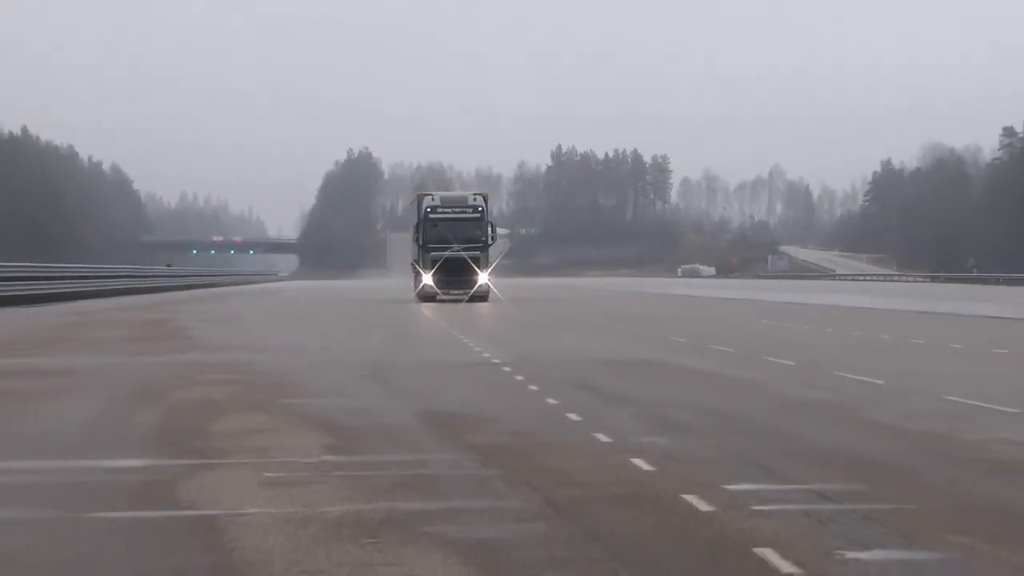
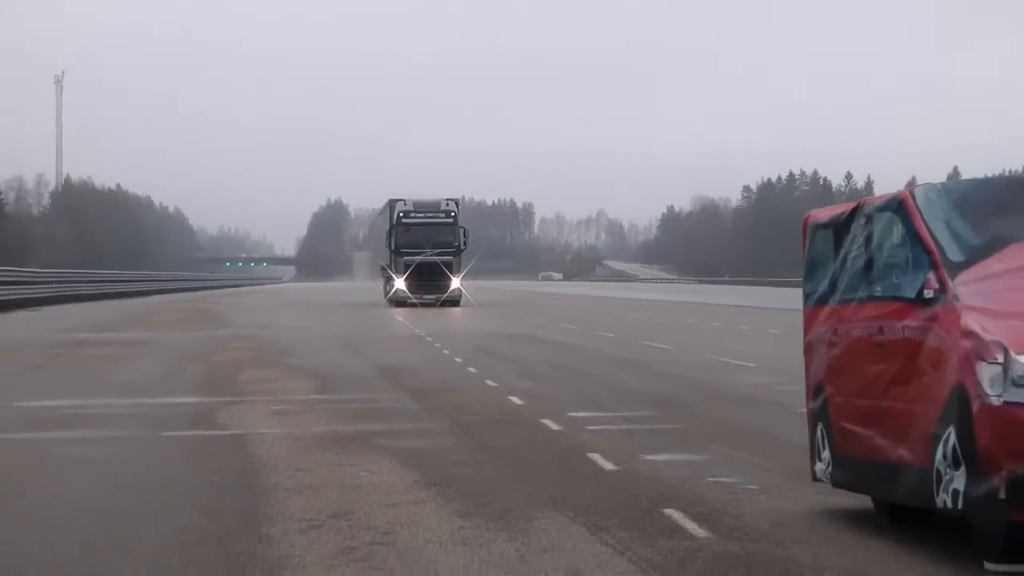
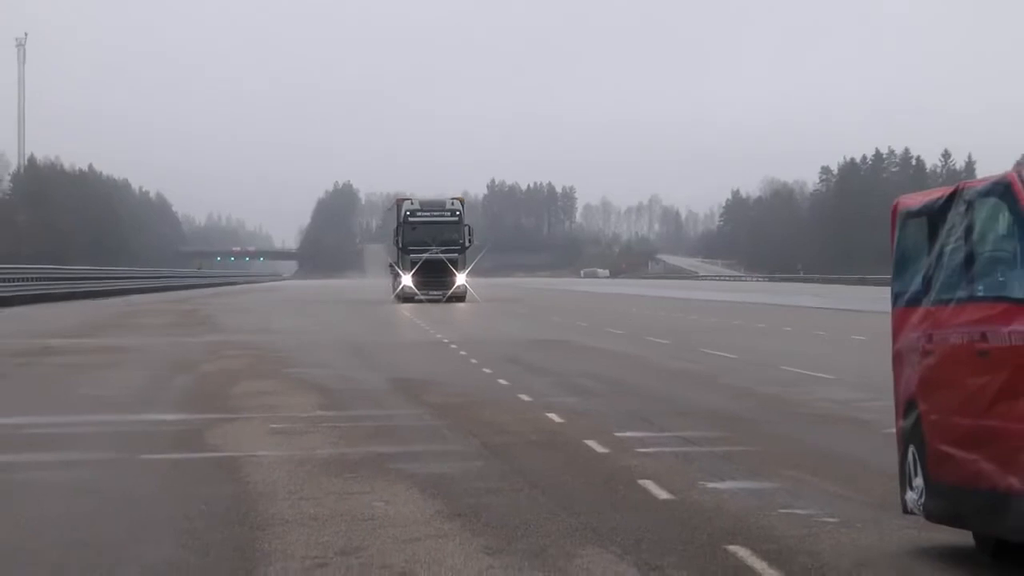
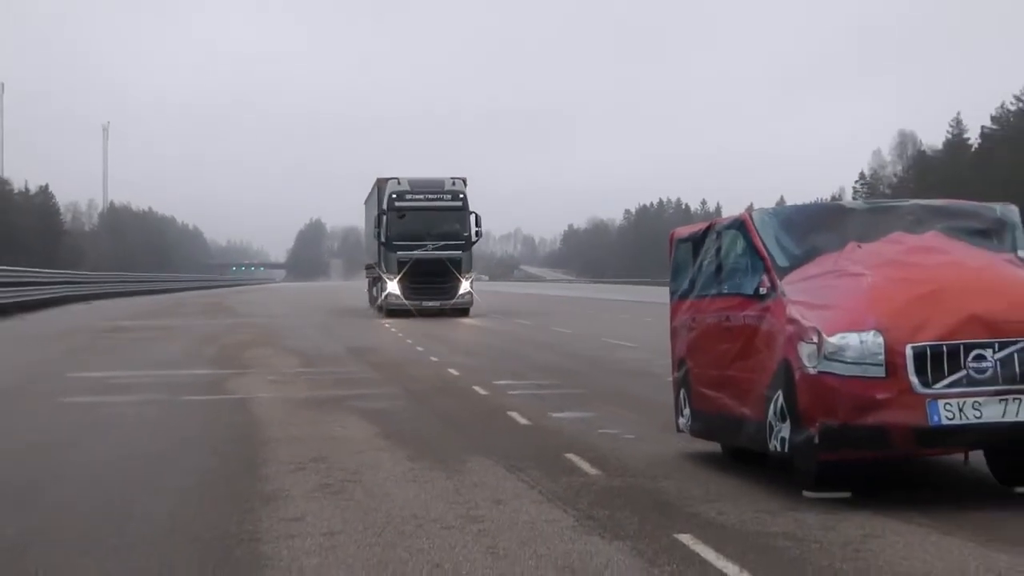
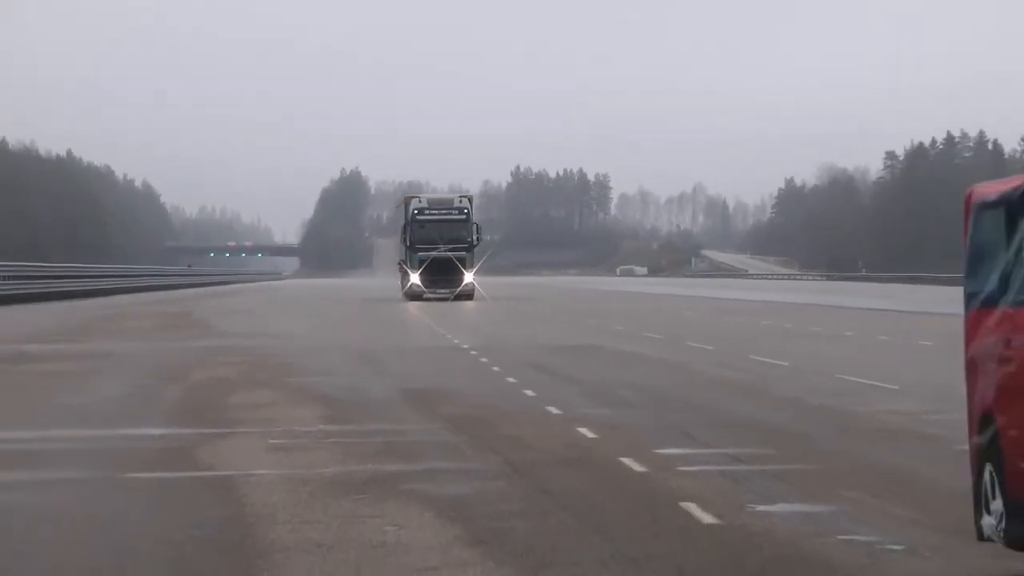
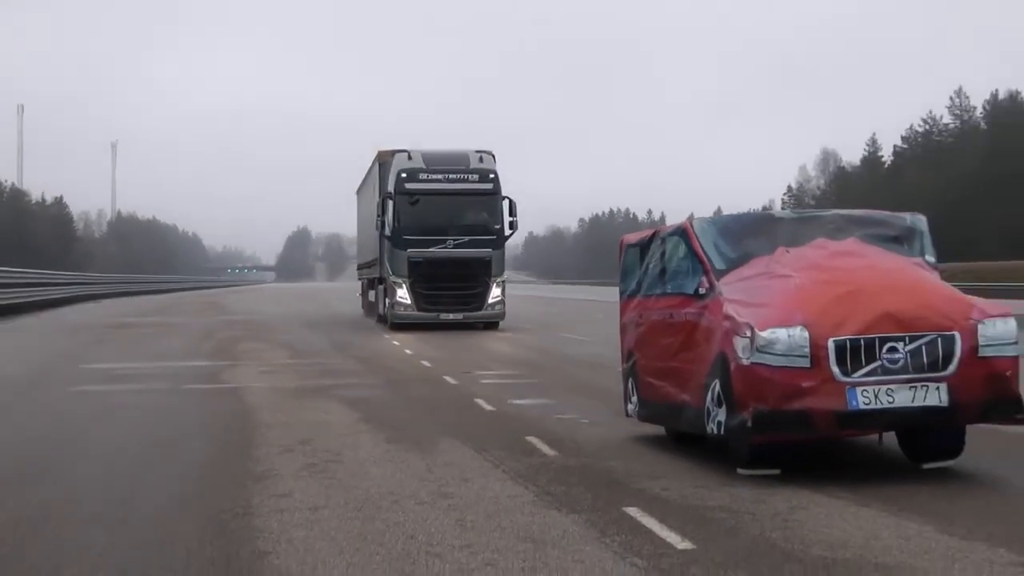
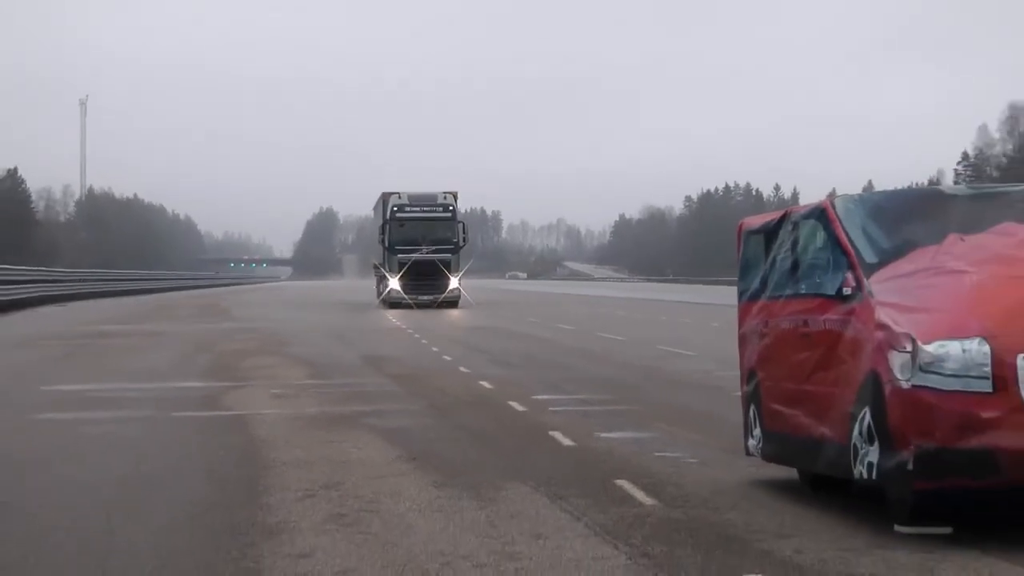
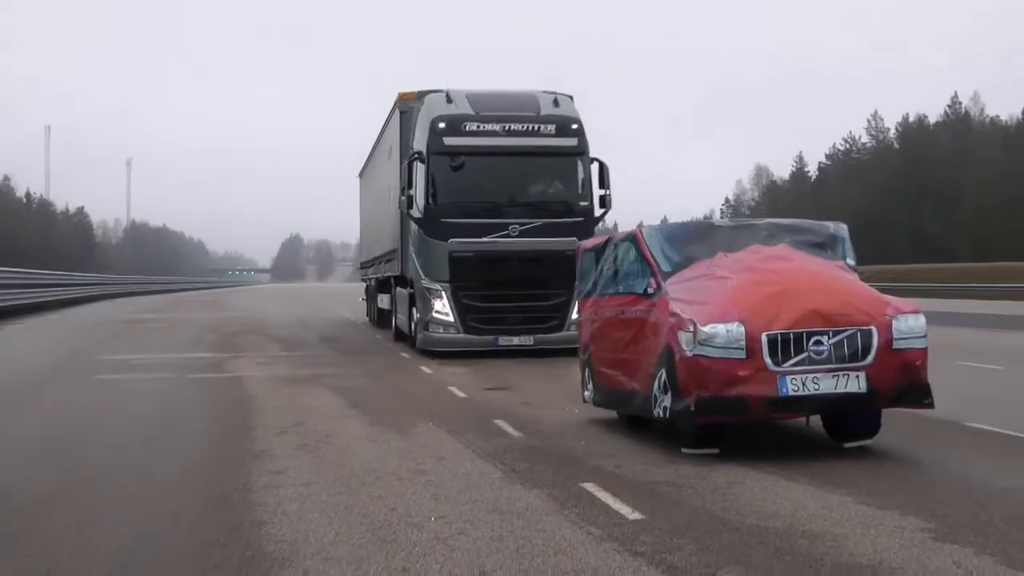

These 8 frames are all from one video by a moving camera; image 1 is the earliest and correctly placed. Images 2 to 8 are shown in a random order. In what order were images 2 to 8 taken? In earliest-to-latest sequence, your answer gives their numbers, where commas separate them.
5, 3, 2, 7, 4, 6, 8
